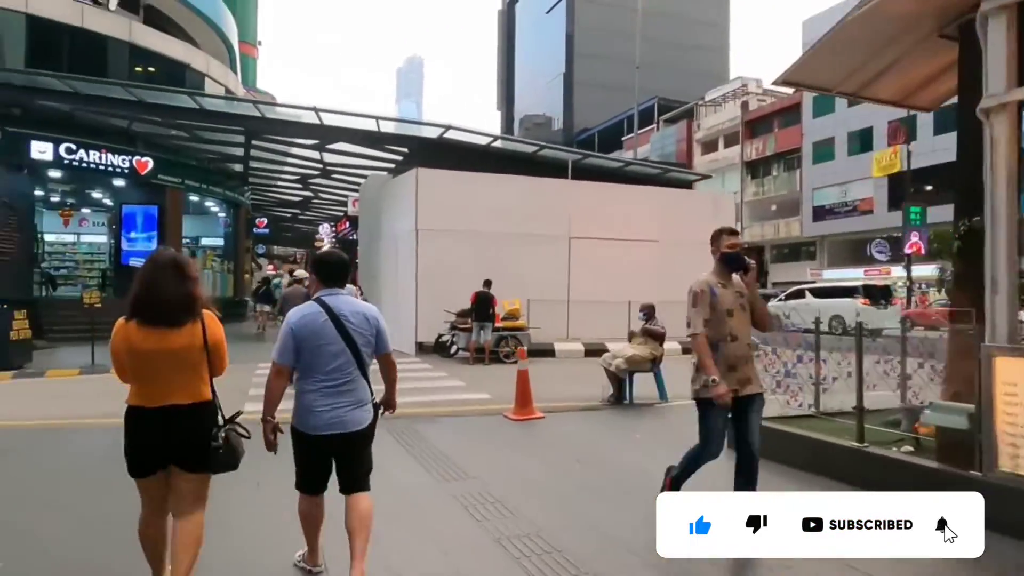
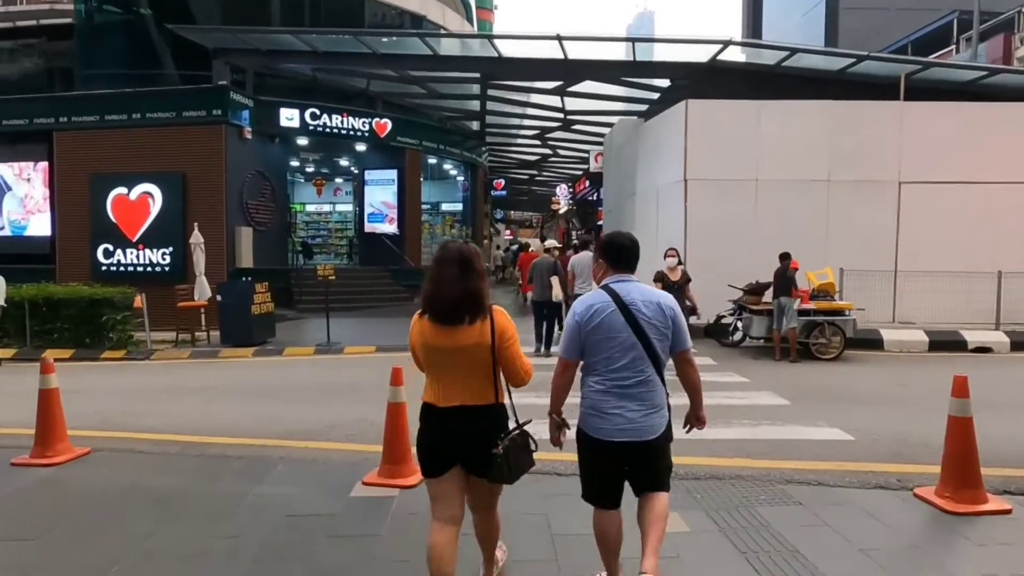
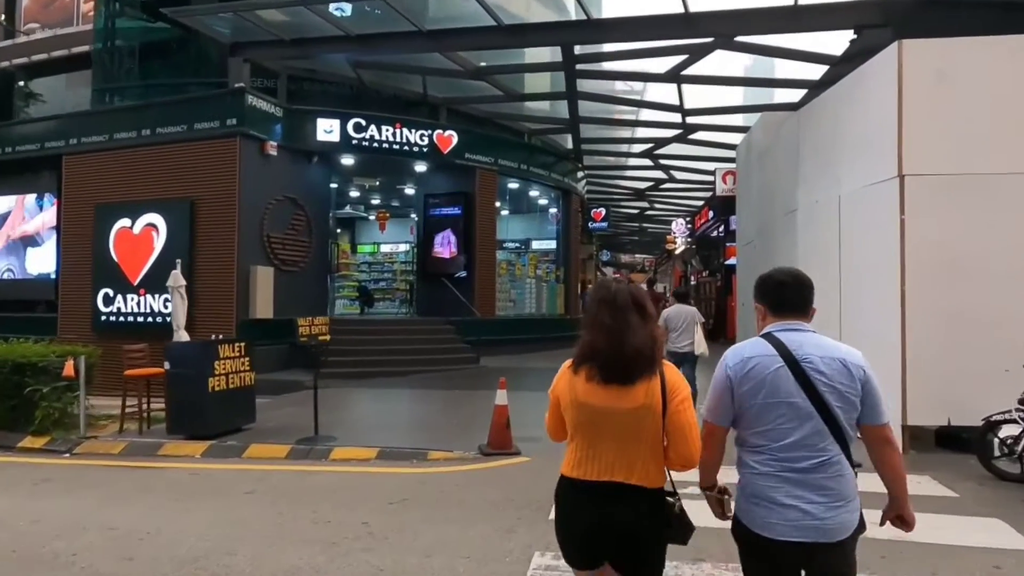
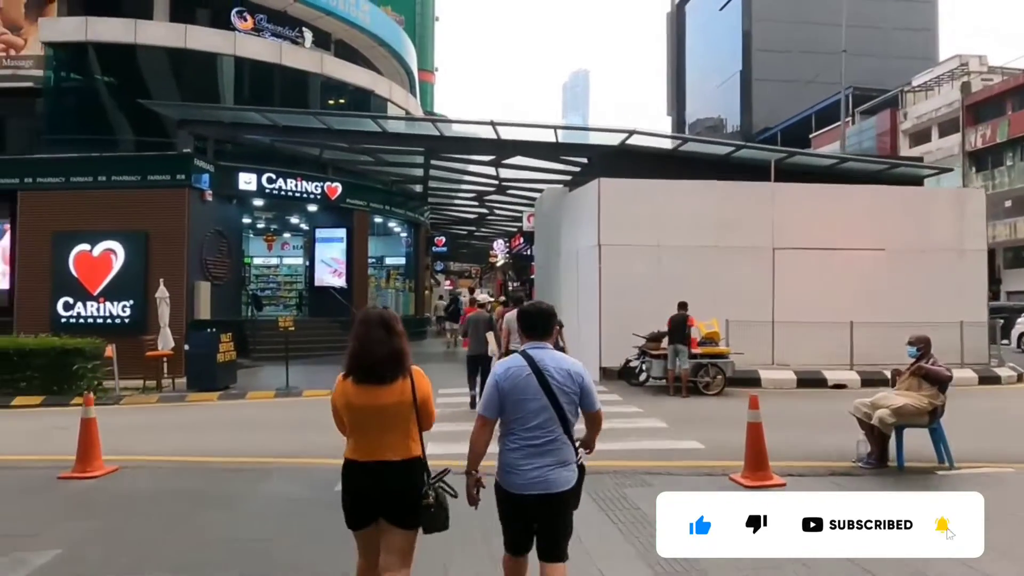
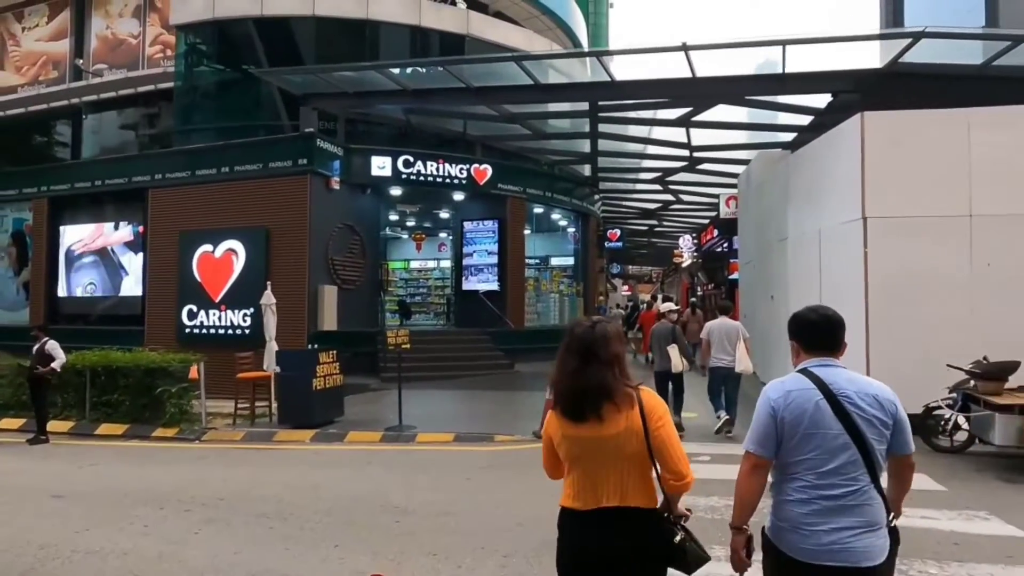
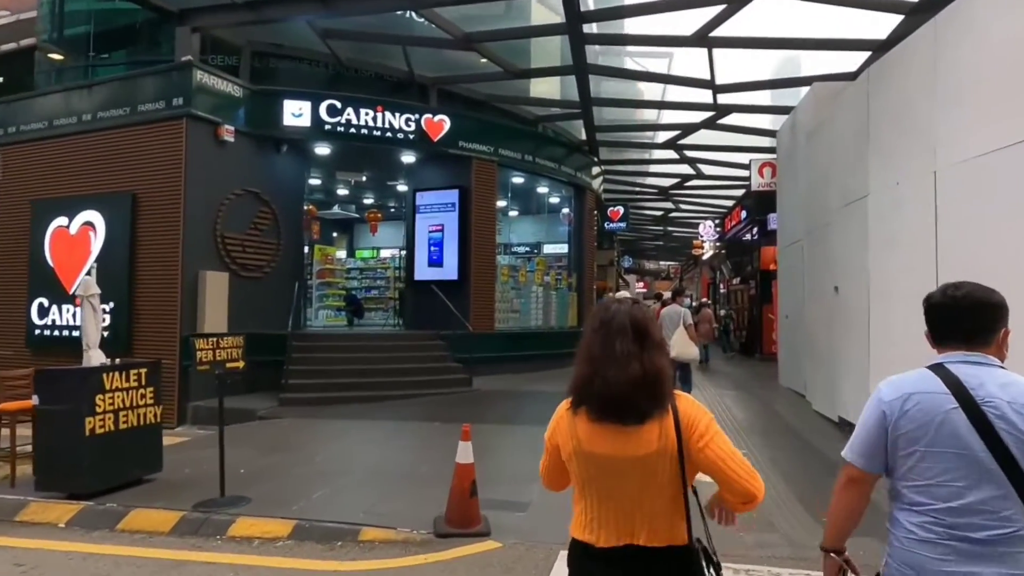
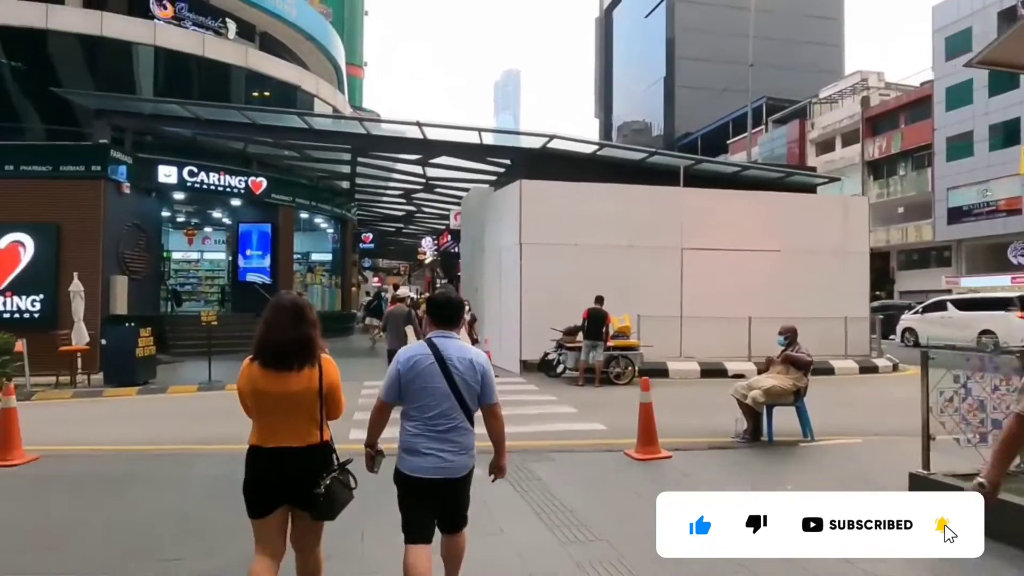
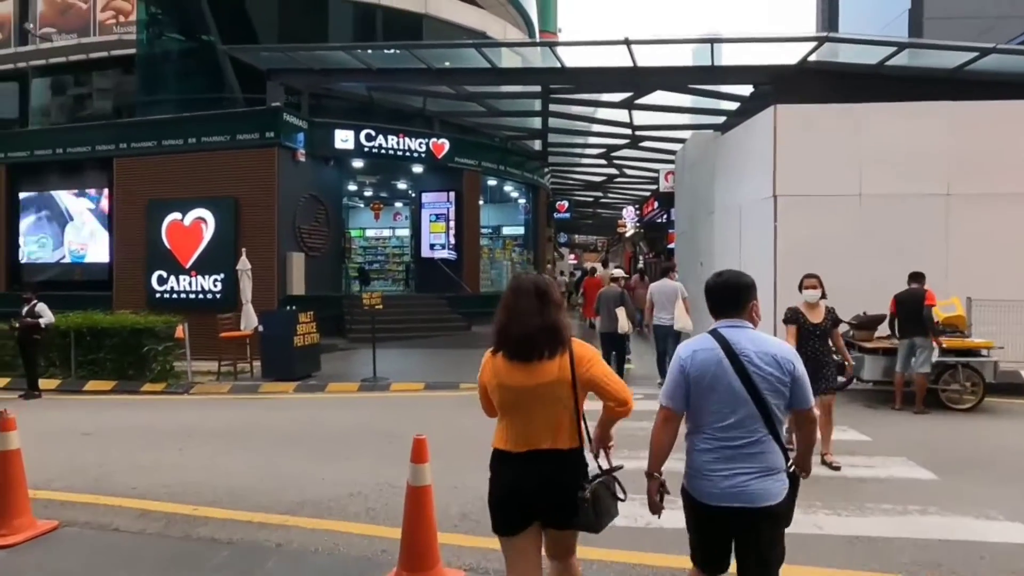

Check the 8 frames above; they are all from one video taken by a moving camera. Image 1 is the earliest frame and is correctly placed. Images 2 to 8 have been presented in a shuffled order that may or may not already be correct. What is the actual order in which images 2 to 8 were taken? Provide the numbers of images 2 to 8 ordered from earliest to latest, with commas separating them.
7, 4, 2, 8, 5, 3, 6
